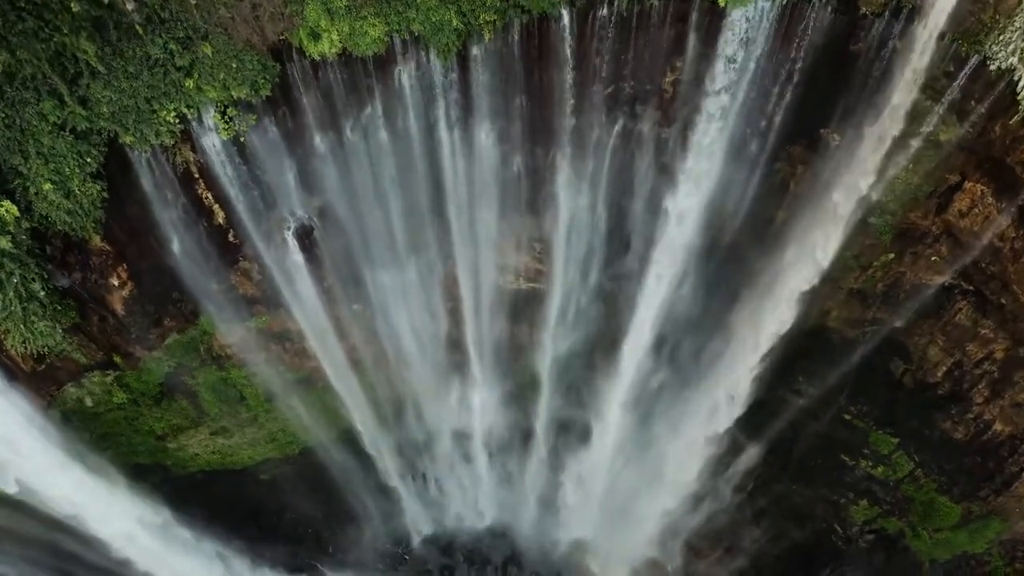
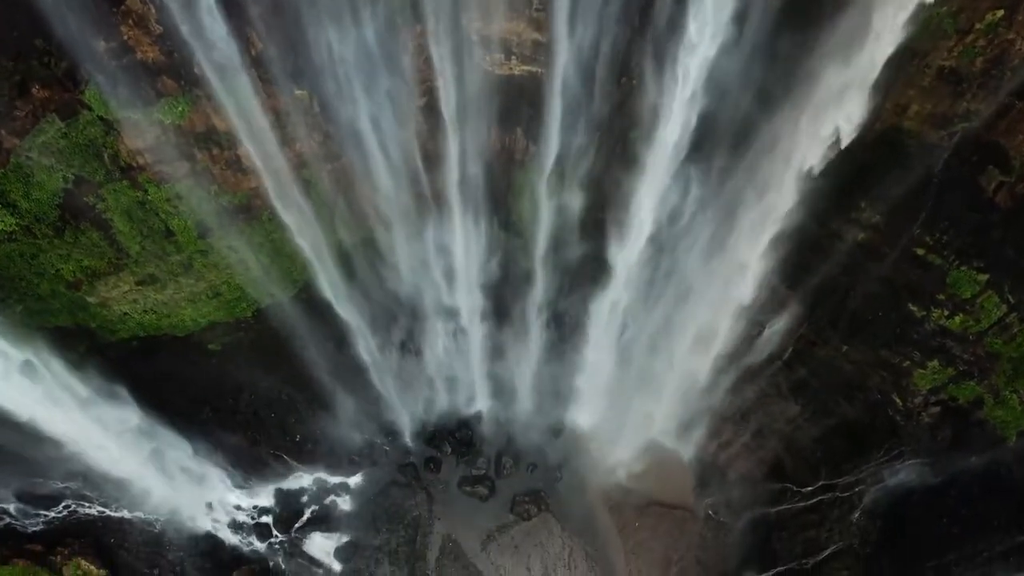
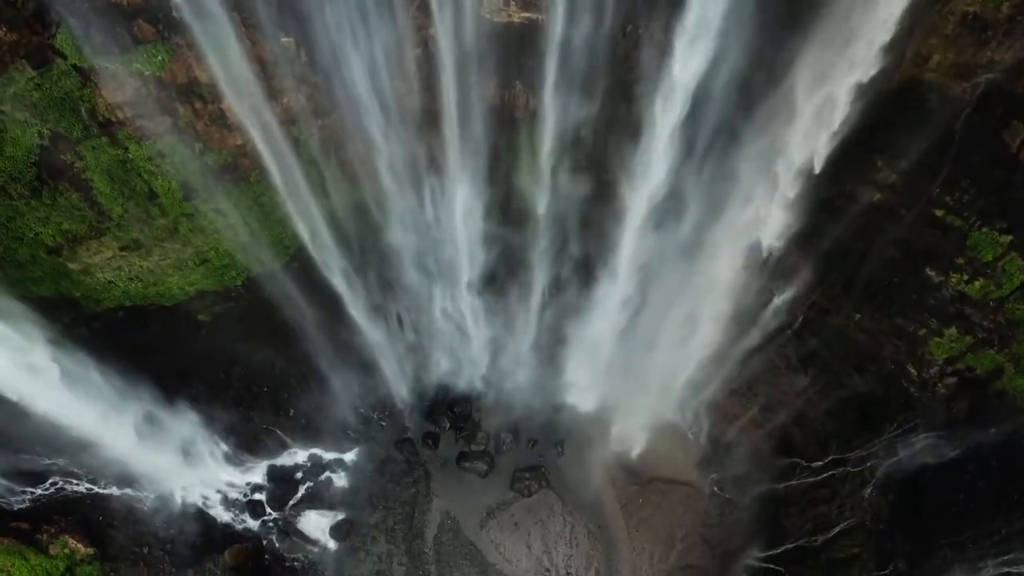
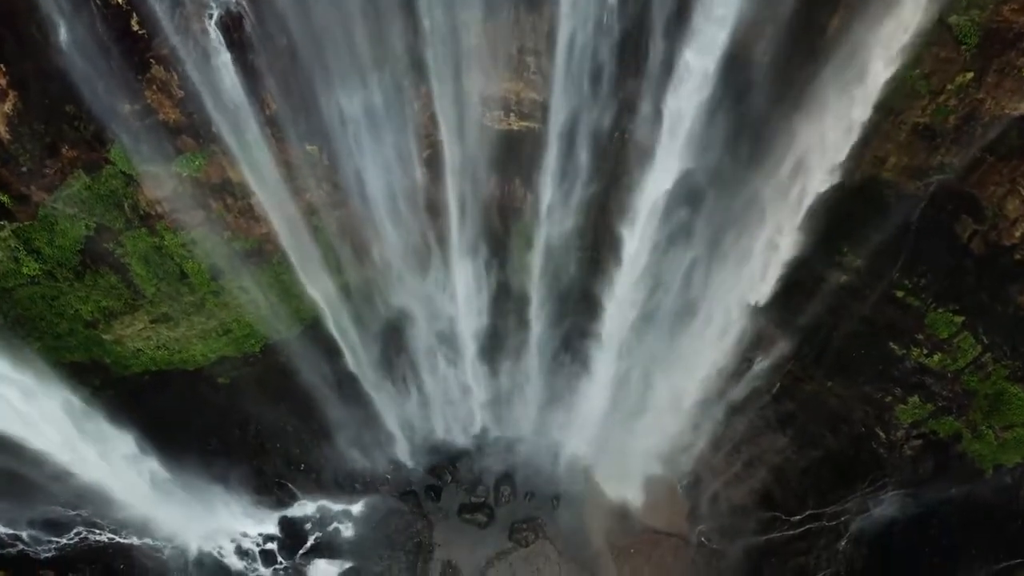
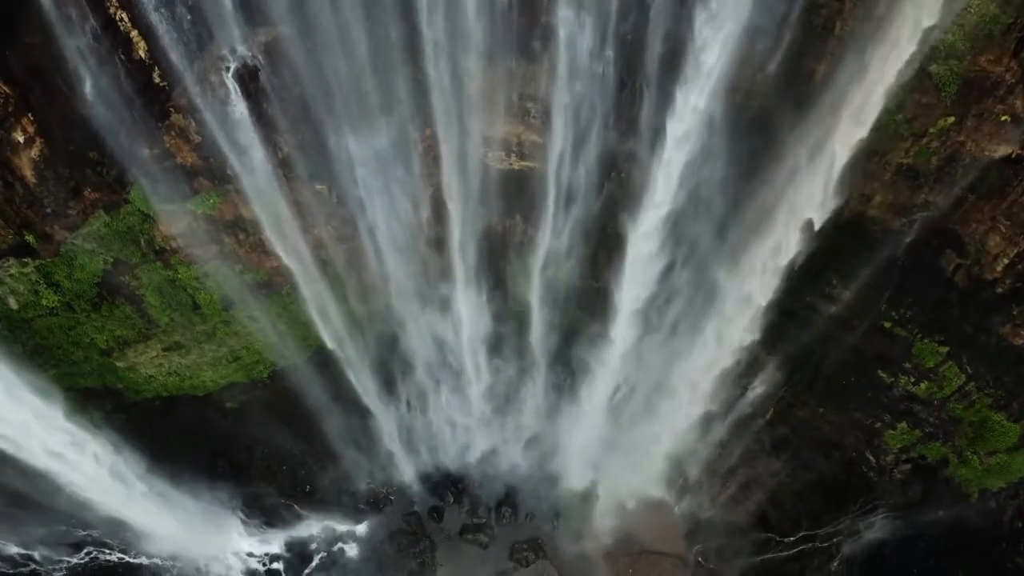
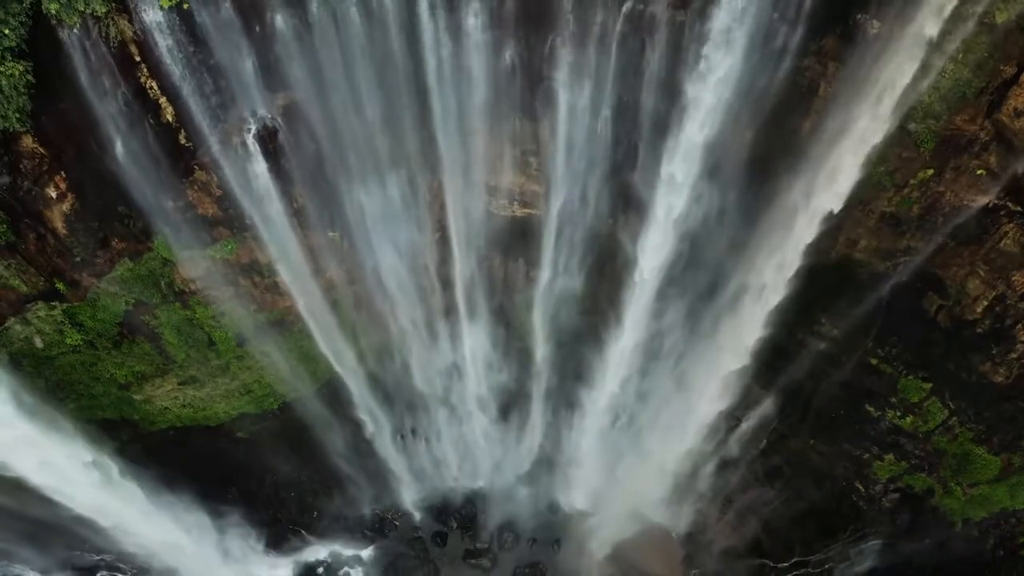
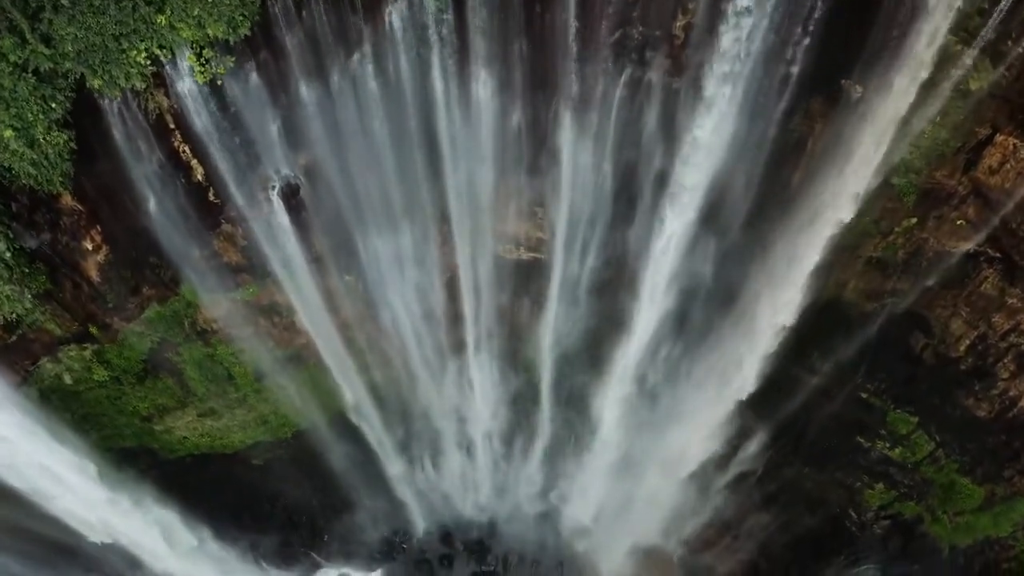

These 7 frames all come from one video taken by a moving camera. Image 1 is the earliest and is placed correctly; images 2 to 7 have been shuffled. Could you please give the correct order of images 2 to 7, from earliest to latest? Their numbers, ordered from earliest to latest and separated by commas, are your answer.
7, 6, 5, 4, 2, 3
